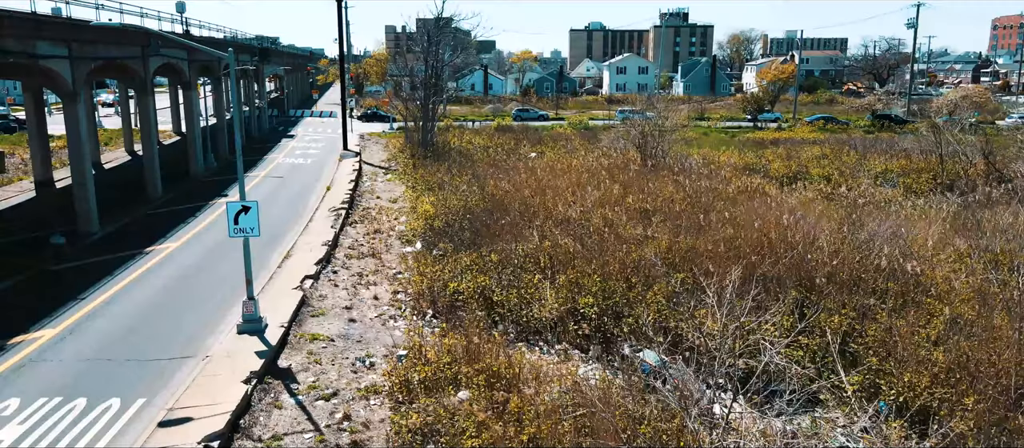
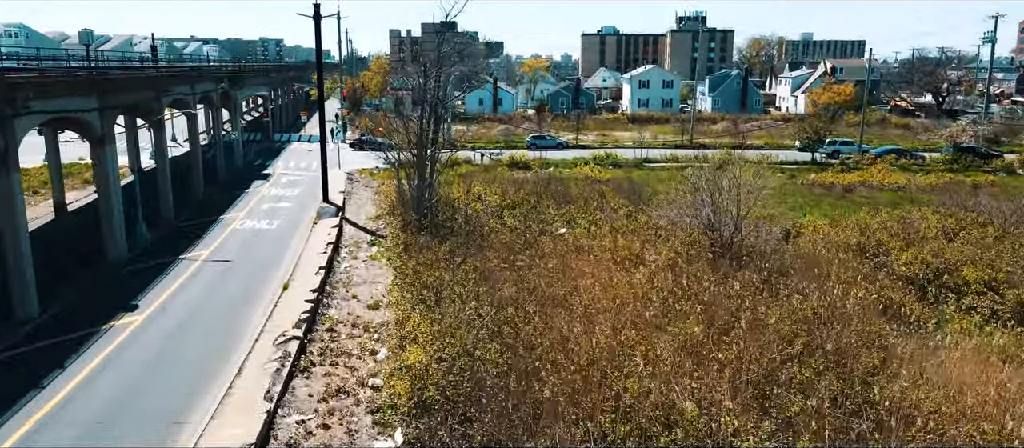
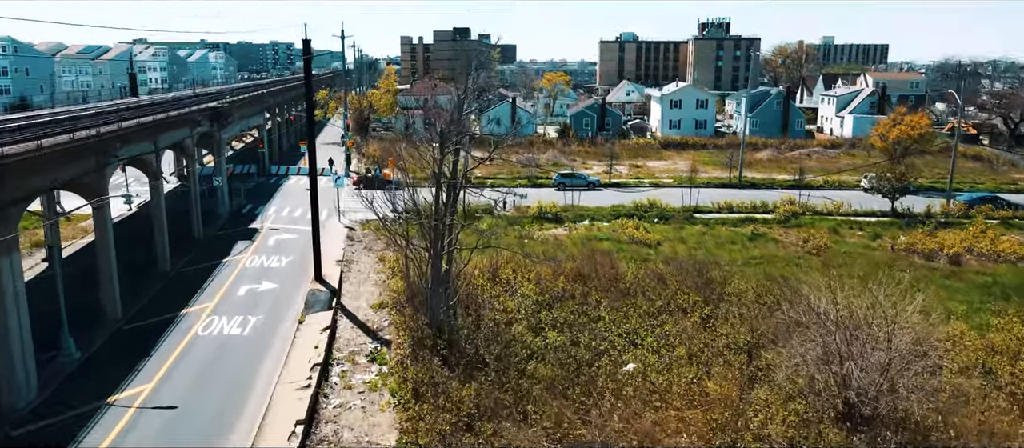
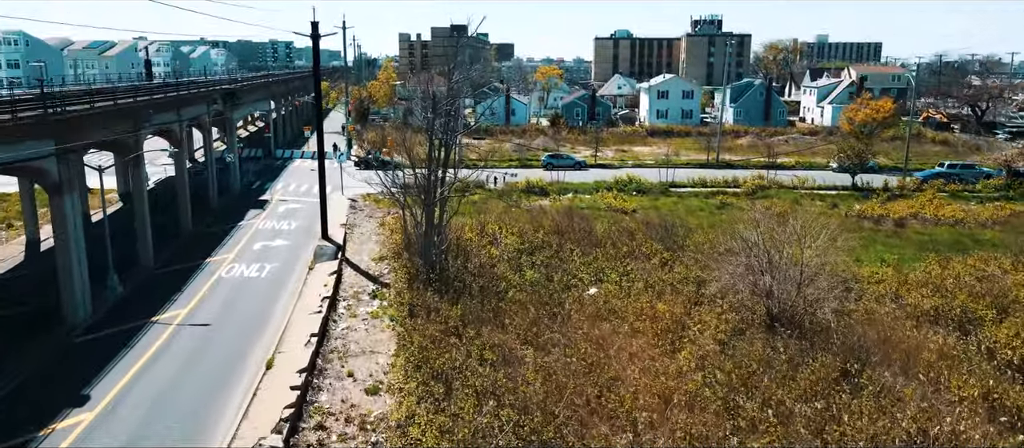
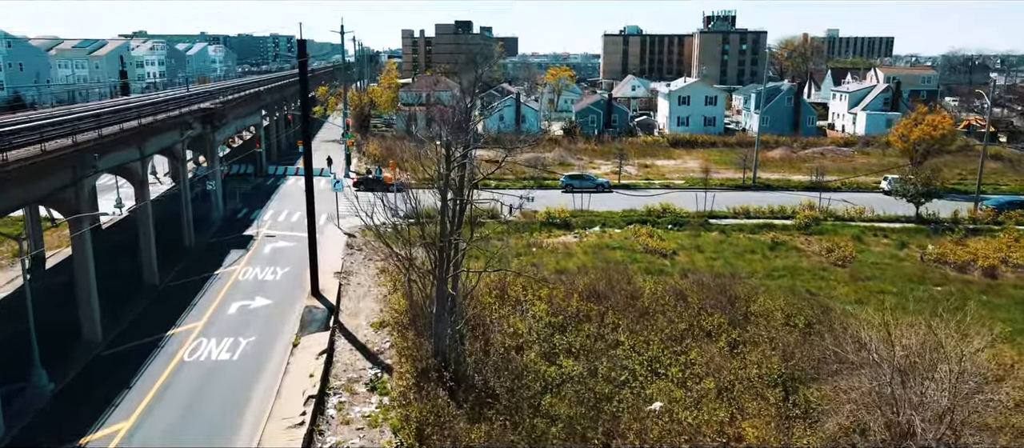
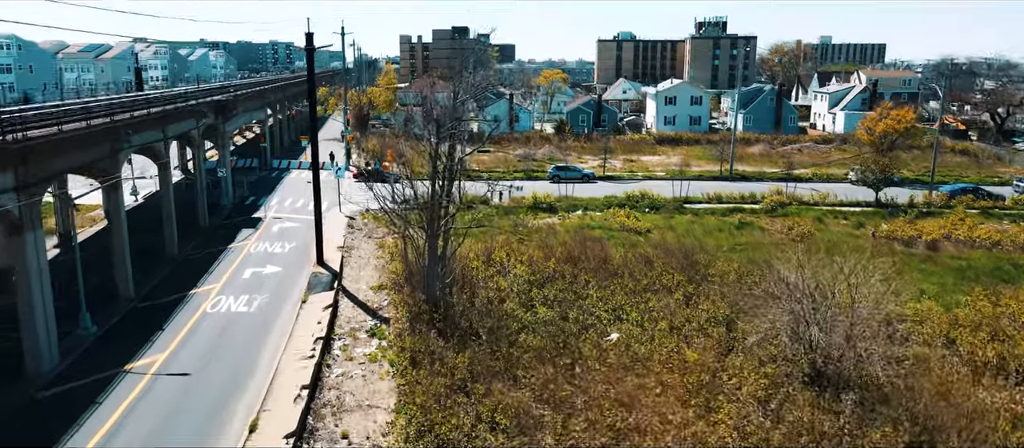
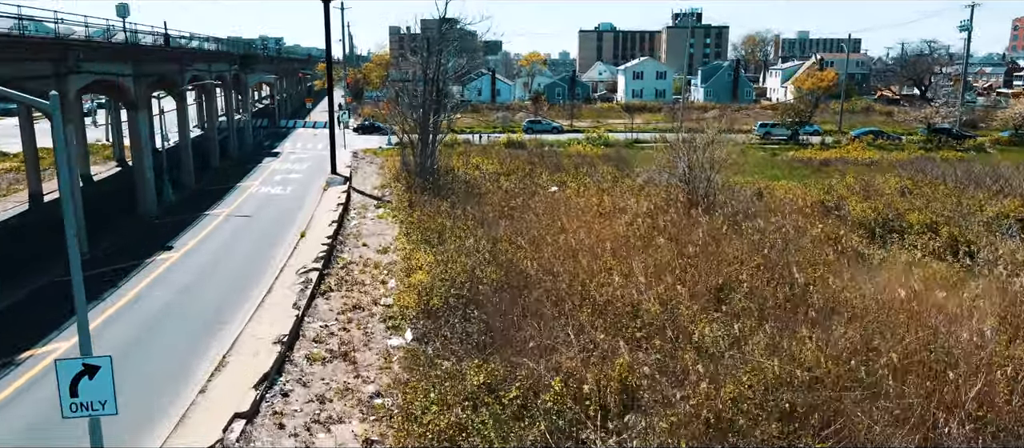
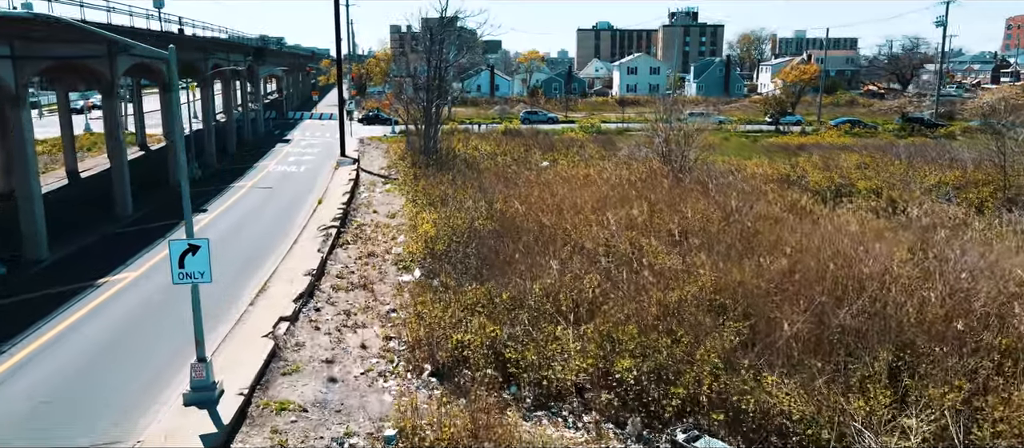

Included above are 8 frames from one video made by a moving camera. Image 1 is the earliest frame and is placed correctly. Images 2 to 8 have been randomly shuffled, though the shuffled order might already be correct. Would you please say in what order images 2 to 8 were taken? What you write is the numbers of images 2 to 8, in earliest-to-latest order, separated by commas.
8, 7, 2, 4, 6, 3, 5
